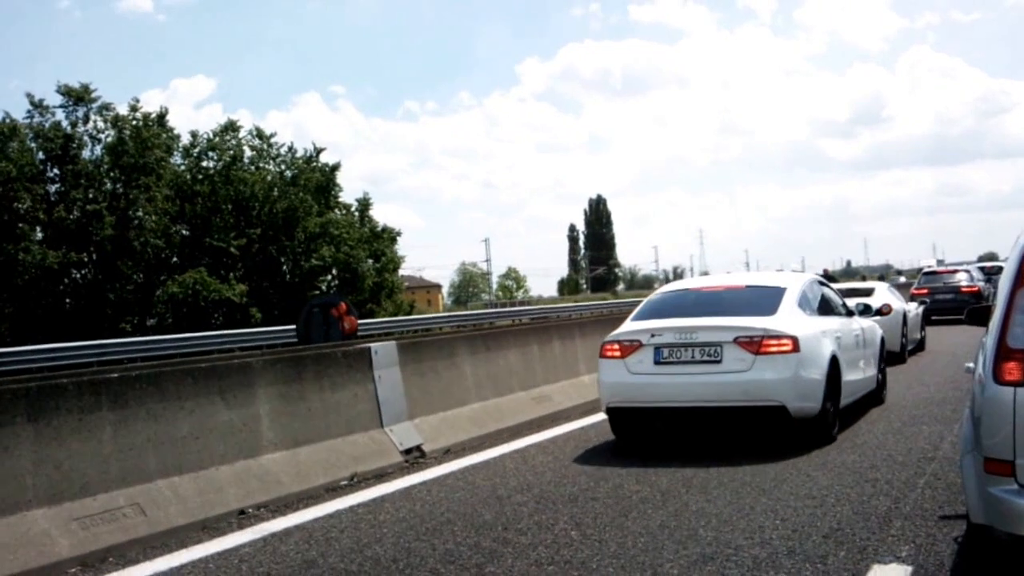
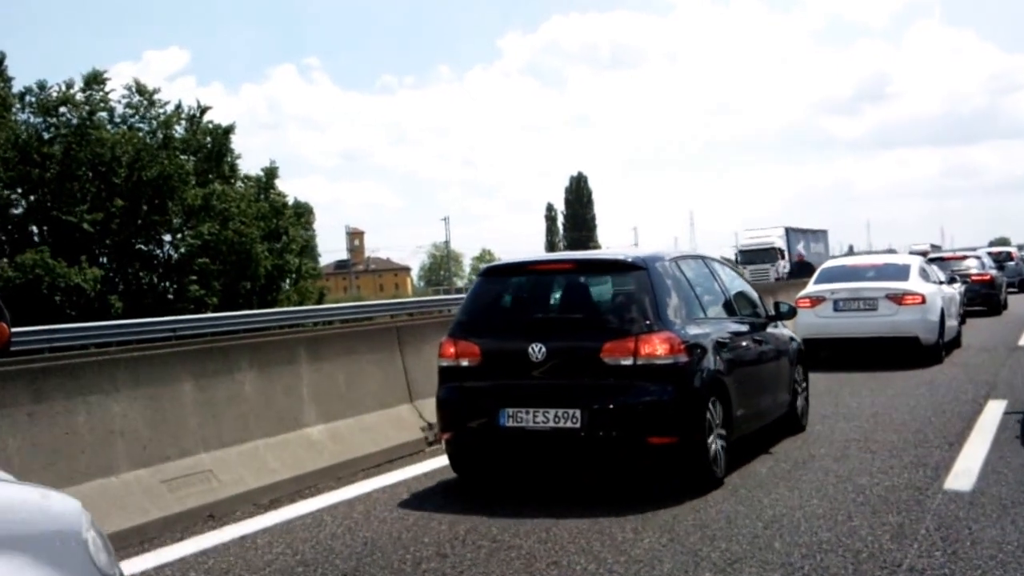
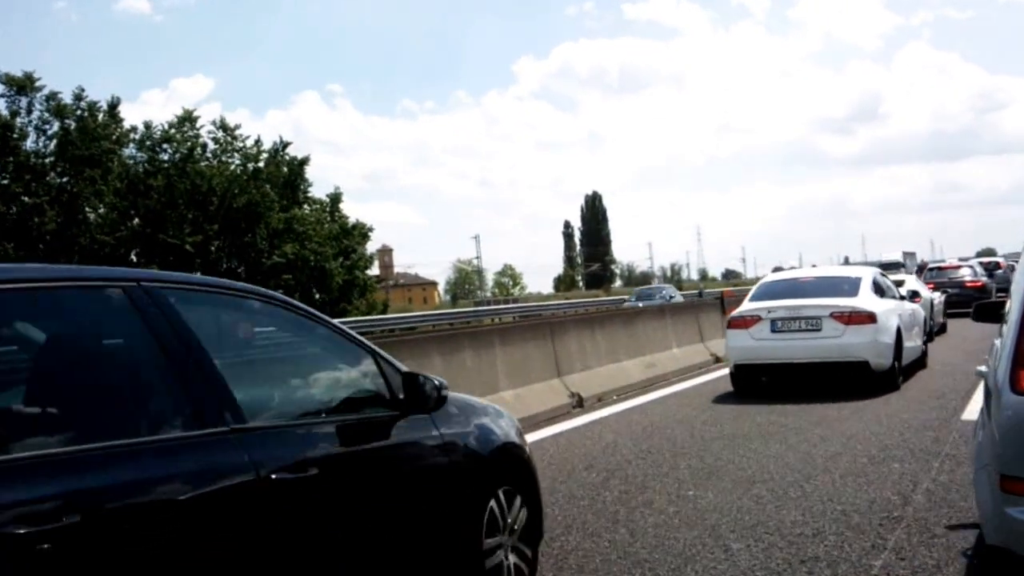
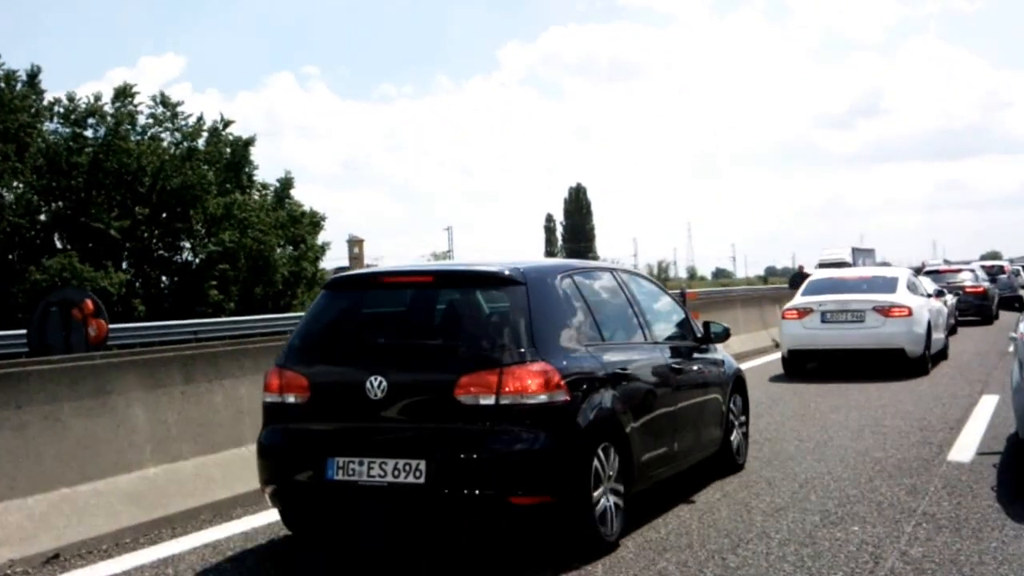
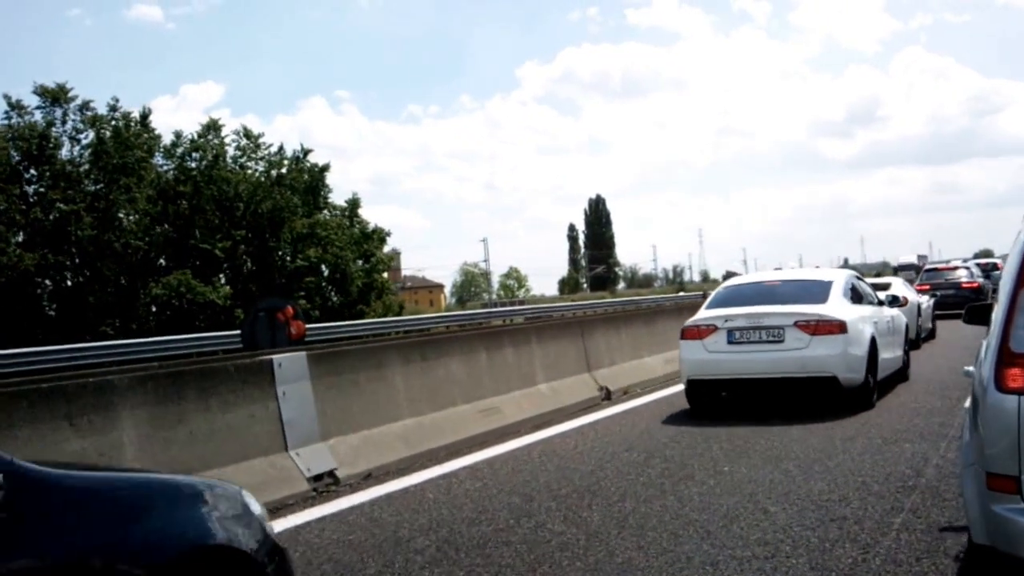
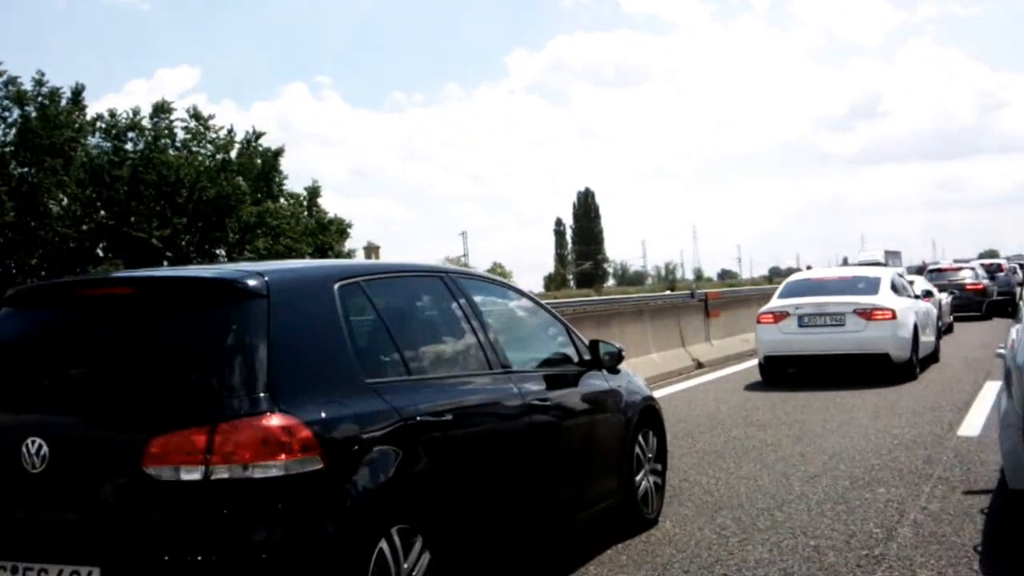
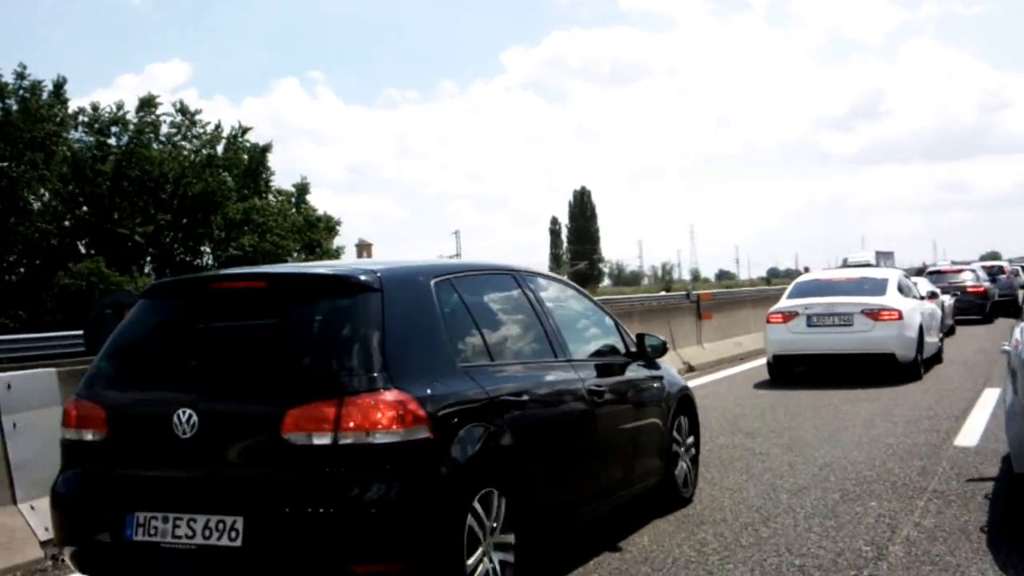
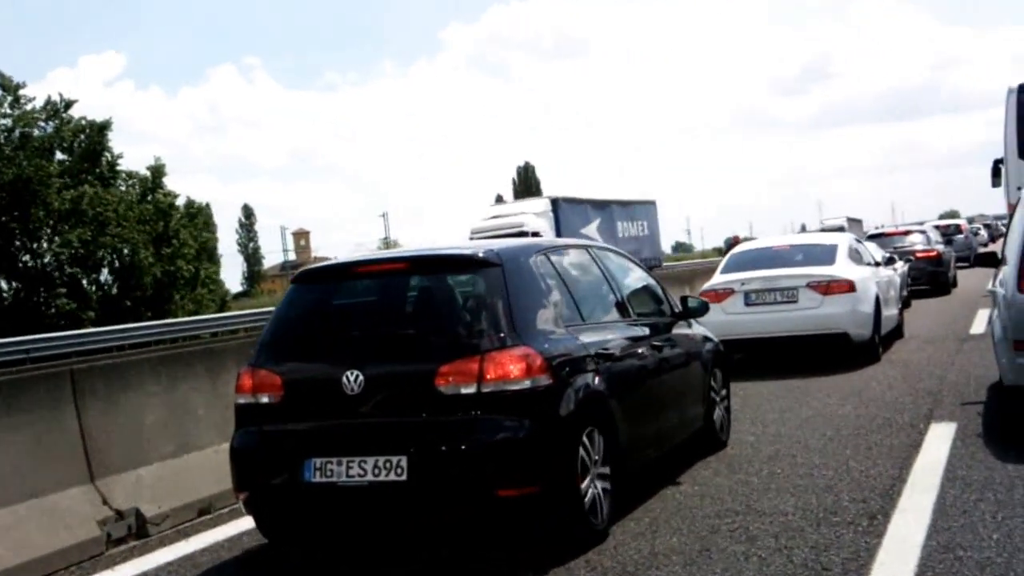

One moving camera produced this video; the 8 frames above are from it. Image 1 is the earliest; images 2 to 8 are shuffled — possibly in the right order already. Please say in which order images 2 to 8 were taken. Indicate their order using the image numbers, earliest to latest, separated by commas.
5, 3, 6, 7, 4, 2, 8
